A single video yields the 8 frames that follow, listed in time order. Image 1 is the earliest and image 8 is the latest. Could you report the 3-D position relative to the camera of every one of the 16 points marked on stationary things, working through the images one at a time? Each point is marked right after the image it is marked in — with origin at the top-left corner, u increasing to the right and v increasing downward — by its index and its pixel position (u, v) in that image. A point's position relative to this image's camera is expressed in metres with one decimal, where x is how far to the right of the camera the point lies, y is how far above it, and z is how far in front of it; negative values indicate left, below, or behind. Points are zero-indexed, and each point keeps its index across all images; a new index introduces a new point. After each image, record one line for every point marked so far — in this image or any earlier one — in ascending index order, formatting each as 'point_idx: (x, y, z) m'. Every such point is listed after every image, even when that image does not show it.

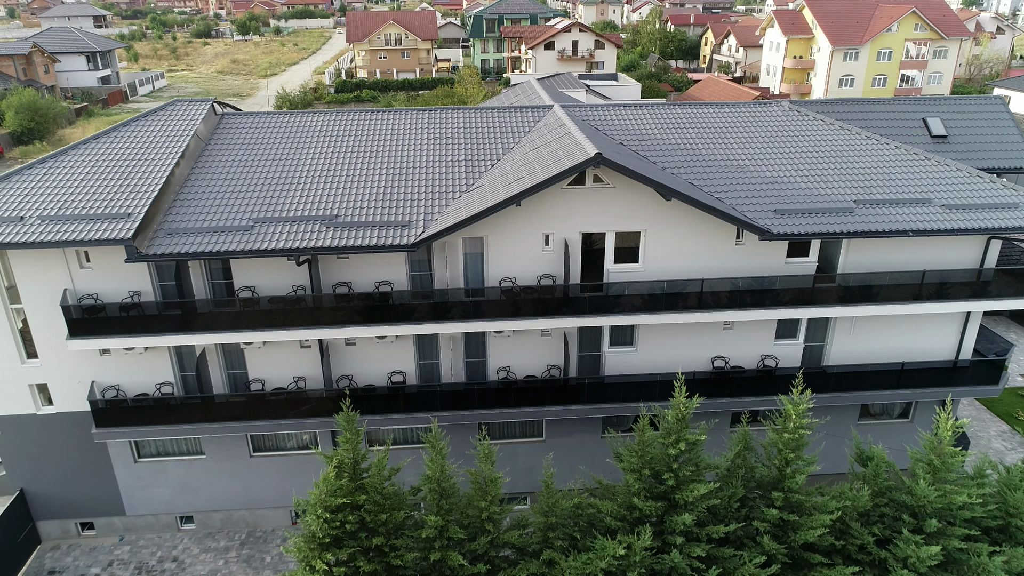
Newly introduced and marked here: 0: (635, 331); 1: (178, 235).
0: (+3.0, -1.1, +17.2) m
1: (-7.0, +1.1, +14.8) m
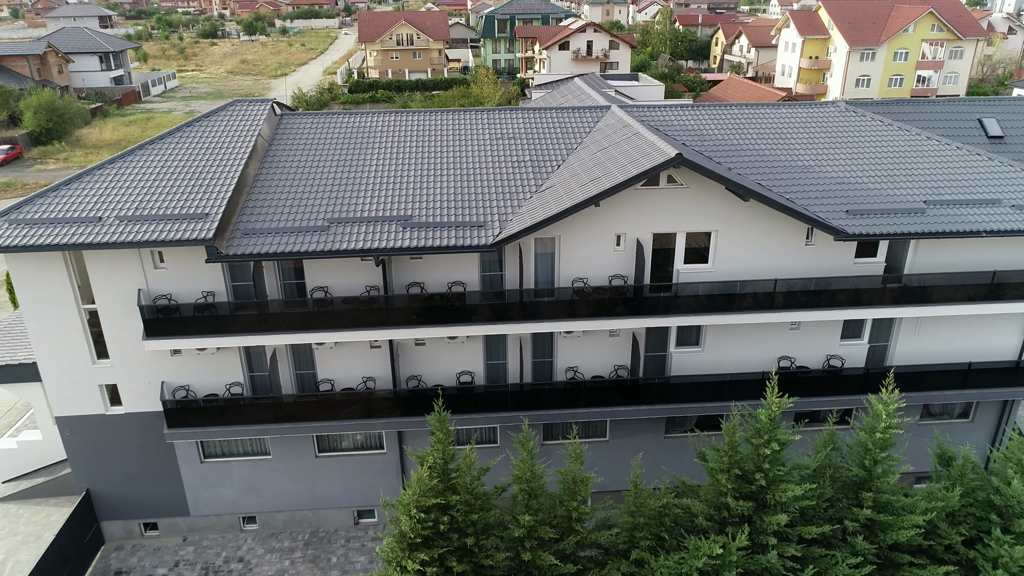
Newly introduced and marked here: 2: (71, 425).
0: (+4.7, -1.1, +17.2) m
1: (-5.3, +1.1, +14.8) m
2: (-10.4, -3.2, +16.7) m
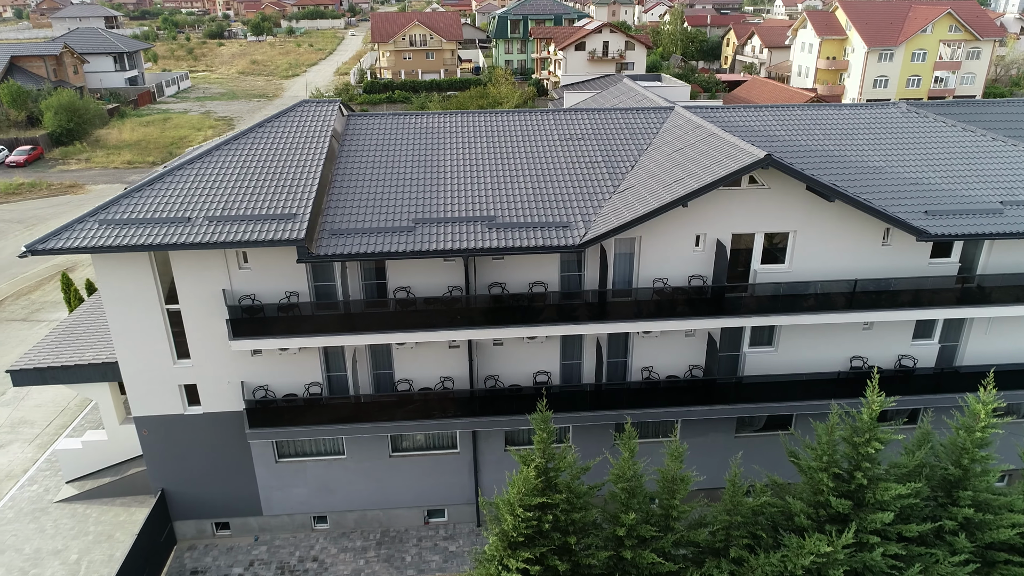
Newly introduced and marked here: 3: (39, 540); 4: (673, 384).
0: (+6.5, -1.1, +17.3) m
1: (-3.5, +1.1, +14.9) m
2: (-8.6, -3.3, +16.7) m
3: (-12.3, -6.6, +18.4) m
4: (+3.7, -2.2, +16.5) m
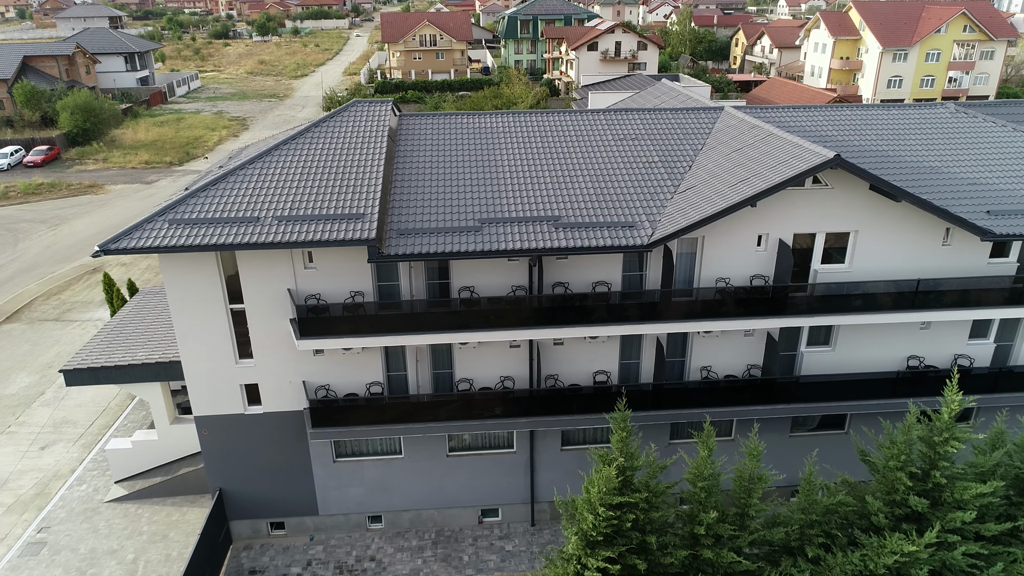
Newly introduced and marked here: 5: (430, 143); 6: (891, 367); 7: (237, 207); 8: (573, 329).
0: (+7.9, -1.1, +17.4) m
1: (-2.1, +1.1, +14.9) m
2: (-7.2, -3.3, +16.8) m
3: (-10.9, -6.5, +18.4) m
4: (+5.1, -2.2, +16.5) m
5: (-2.1, +3.7, +18.0) m
6: (+9.5, -2.0, +17.8) m
7: (-5.9, +1.7, +15.1) m
8: (+1.4, -0.9, +15.8) m
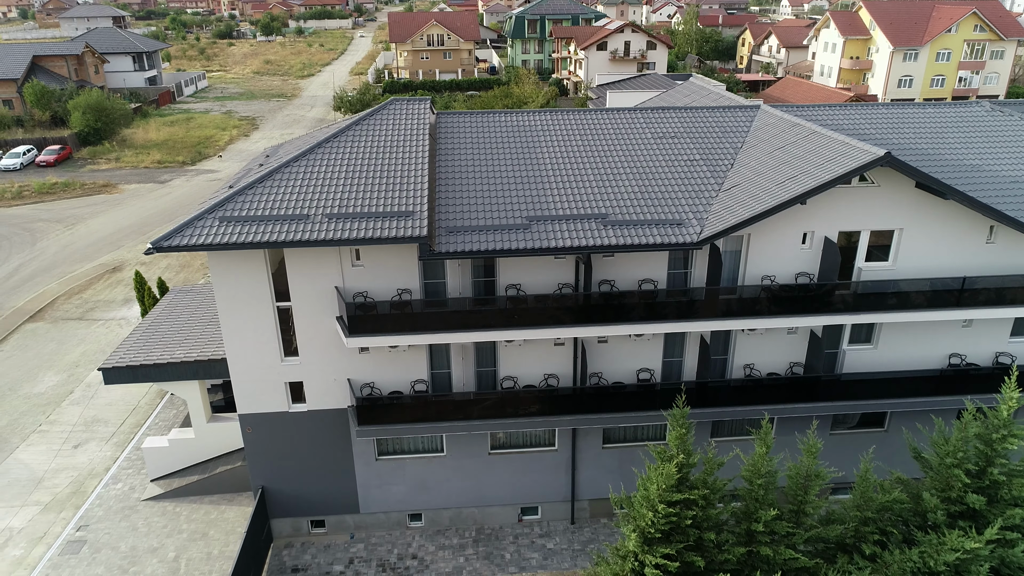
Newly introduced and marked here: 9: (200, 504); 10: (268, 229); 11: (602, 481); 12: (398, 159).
0: (+8.9, -1.0, +17.4) m
1: (-1.1, +1.2, +14.9) m
2: (-6.1, -3.2, +16.8) m
3: (-9.8, -6.5, +18.4) m
4: (+6.2, -2.2, +16.5) m
5: (-1.1, +3.8, +18.0) m
6: (+10.6, -2.0, +17.8) m
7: (-4.8, +1.8, +15.1) m
8: (+2.4, -0.9, +15.9) m
9: (-8.6, -6.0, +19.6) m
10: (-5.0, +1.2, +14.4) m
11: (+2.3, -5.0, +18.2) m
12: (-2.6, +3.0, +16.5) m
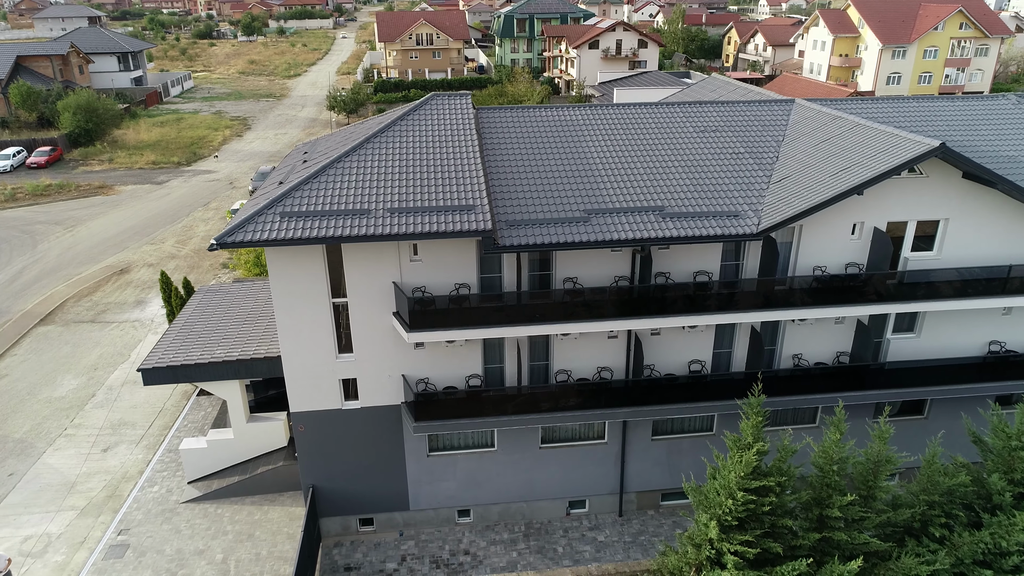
0: (+10.2, -0.8, +17.7) m
1: (+0.2, +1.3, +14.9) m
2: (-4.8, -3.1, +16.6) m
3: (-8.6, -6.5, +18.2) m
4: (+7.4, -2.0, +16.8) m
5: (+0.1, +3.9, +18.0) m
6: (+11.8, -1.7, +18.1) m
7: (-3.6, +1.9, +15.0) m
8: (+3.7, -0.7, +16.0) m
9: (-7.4, -5.9, +19.4) m
10: (-3.7, +1.3, +14.3) m
11: (+3.6, -4.8, +18.3) m
12: (-1.4, +3.1, +16.4) m
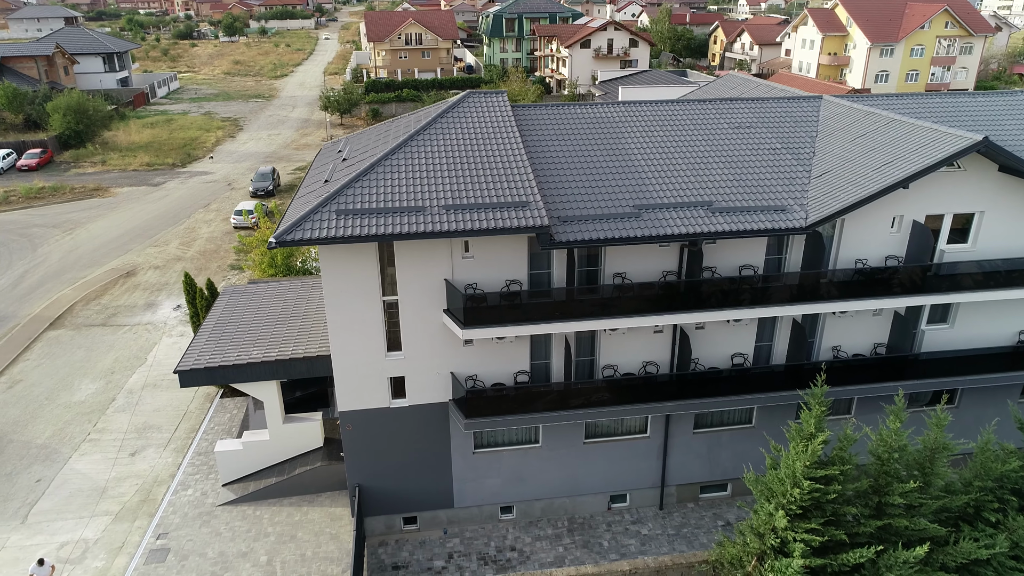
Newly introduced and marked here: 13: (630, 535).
0: (+11.2, -0.5, +18.0) m
1: (+1.3, +1.4, +15.0) m
2: (-3.7, -3.1, +16.5) m
3: (-7.4, -6.5, +18.0) m
4: (+8.5, -1.8, +17.0) m
5: (+1.1, +4.0, +18.1) m
6: (+12.9, -1.4, +18.5) m
7: (-2.4, +1.9, +15.0) m
8: (+4.8, -0.6, +16.1) m
9: (-6.3, -5.9, +19.2) m
10: (-2.5, +1.3, +14.2) m
11: (+4.7, -4.7, +18.5) m
12: (-0.4, +3.2, +16.5) m
13: (+3.0, -6.3, +18.0) m
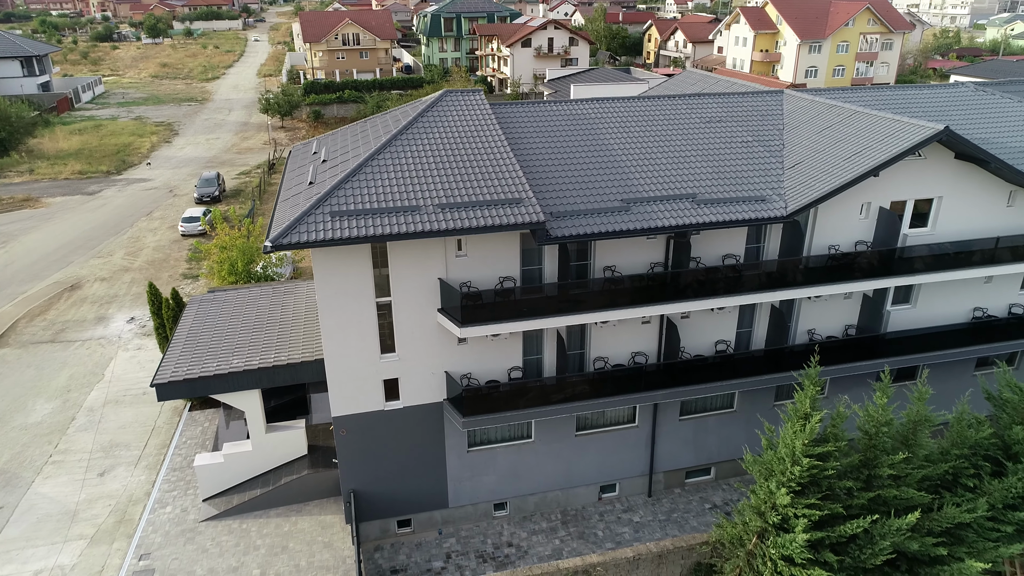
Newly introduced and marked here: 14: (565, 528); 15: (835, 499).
0: (+10.8, -0.1, +19.1) m
1: (+1.2, +1.5, +15.2) m
2: (-3.8, -3.2, +16.3) m
3: (-7.5, -6.7, +17.4) m
4: (+8.3, -1.4, +17.9) m
5: (+0.6, +4.1, +18.3) m
6: (+12.5, -0.9, +19.7) m
7: (-2.6, +1.9, +14.8) m
8: (+4.6, -0.3, +16.6) m
9: (-6.5, -6.1, +18.8) m
10: (-2.6, +1.3, +14.1) m
11: (+4.4, -4.4, +19.0) m
12: (-0.7, +3.2, +16.5) m
13: (+2.8, -6.1, +18.3) m
14: (+1.4, -6.1, +18.1) m
15: (+6.4, -4.1, +13.9) m
